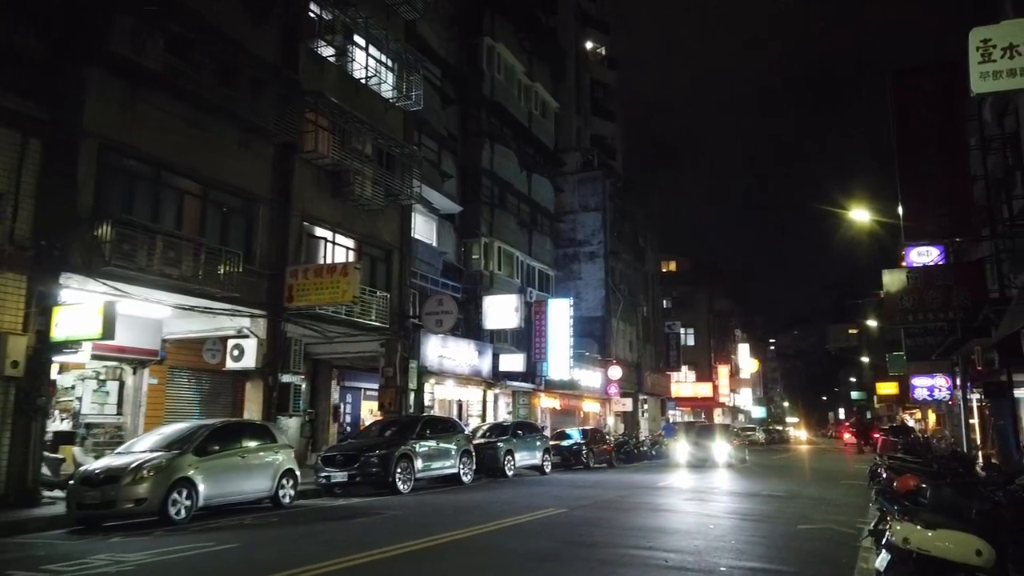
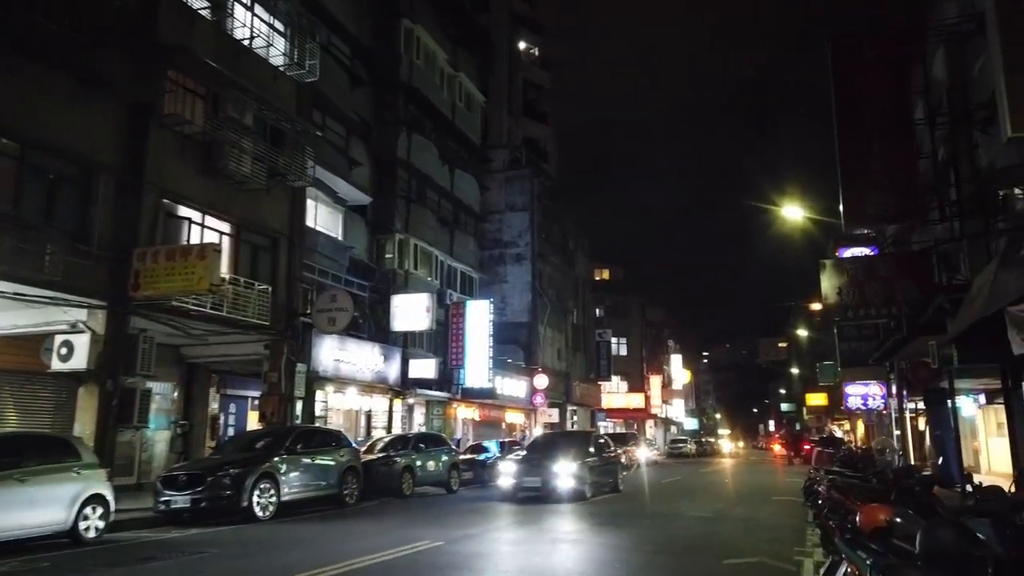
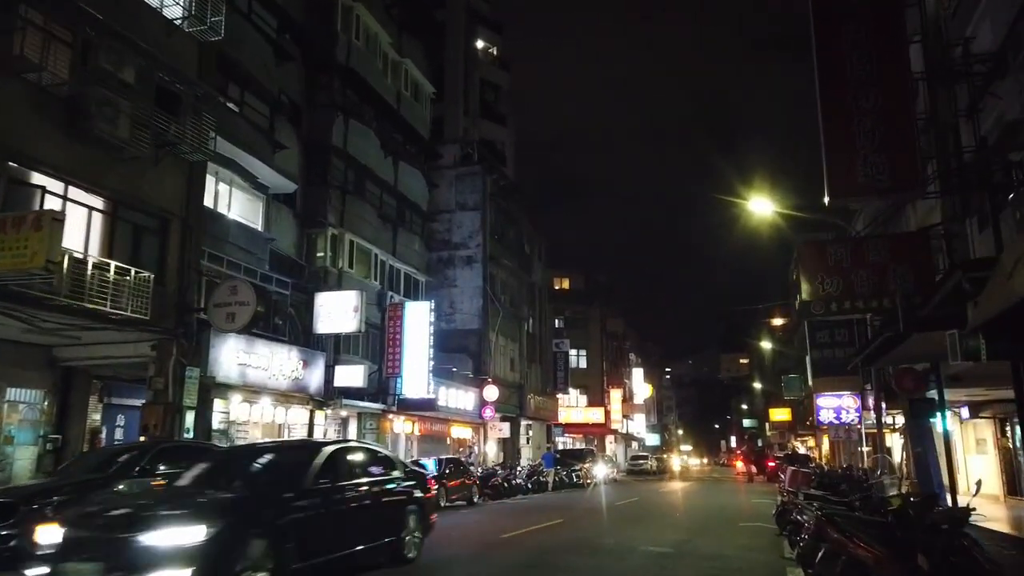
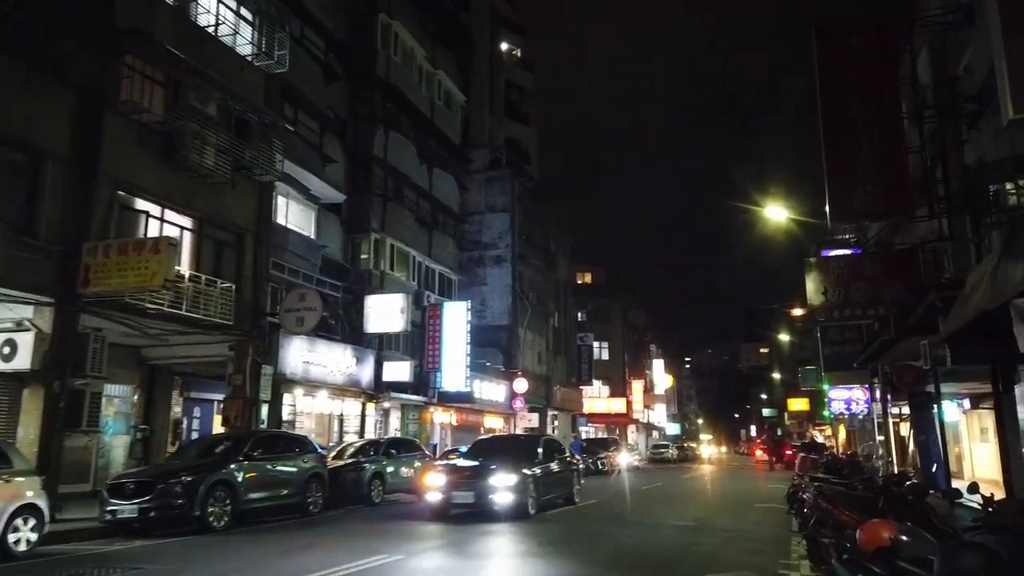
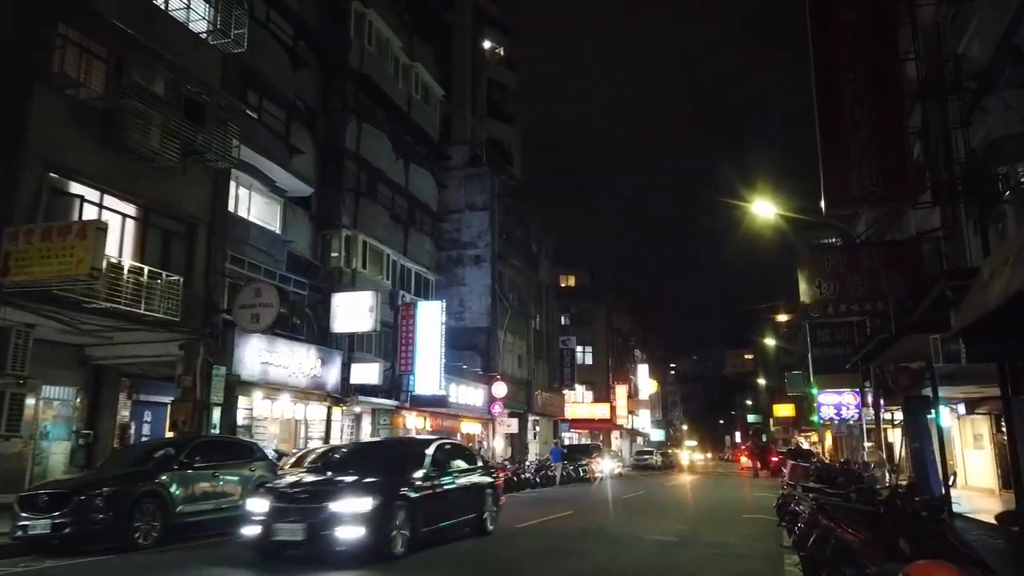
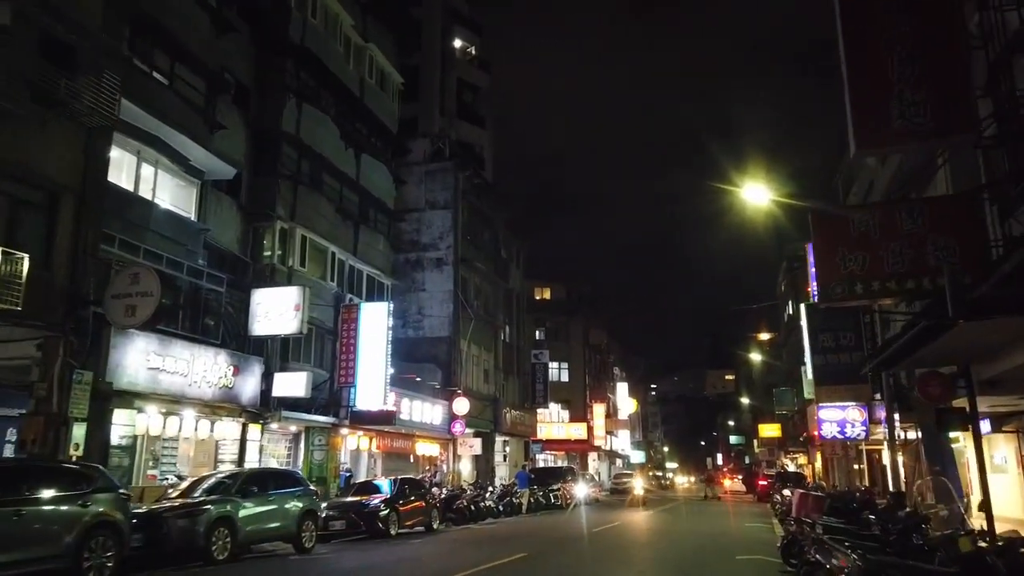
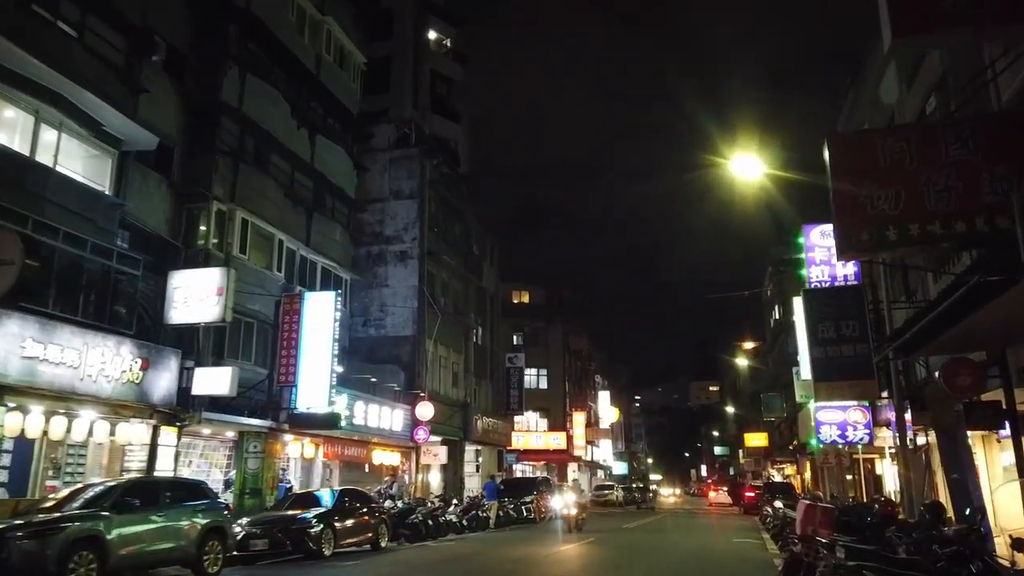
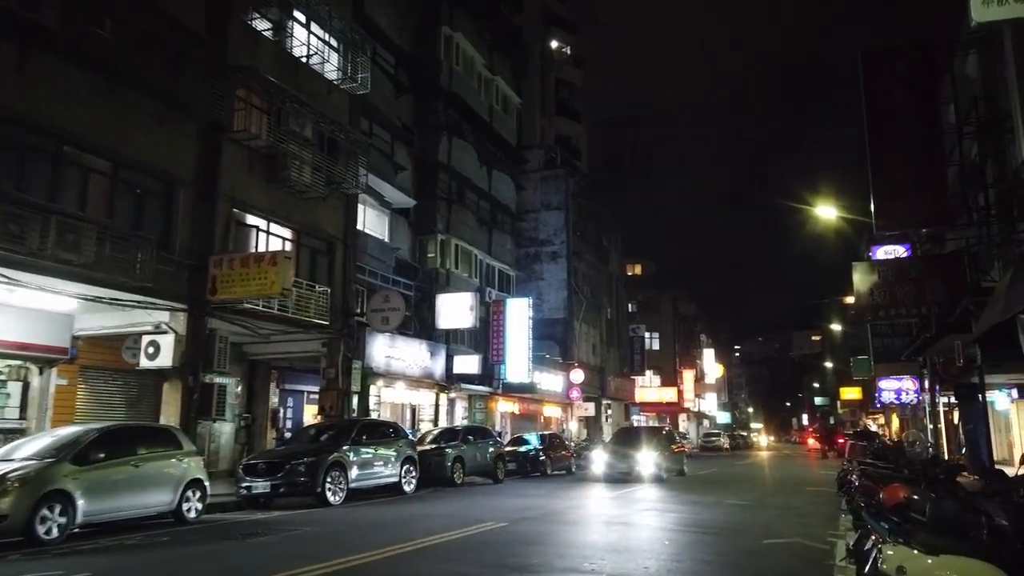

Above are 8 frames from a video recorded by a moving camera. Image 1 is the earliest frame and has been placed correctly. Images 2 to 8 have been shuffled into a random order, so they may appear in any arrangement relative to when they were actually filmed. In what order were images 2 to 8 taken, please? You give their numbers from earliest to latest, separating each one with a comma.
8, 2, 4, 5, 3, 6, 7
